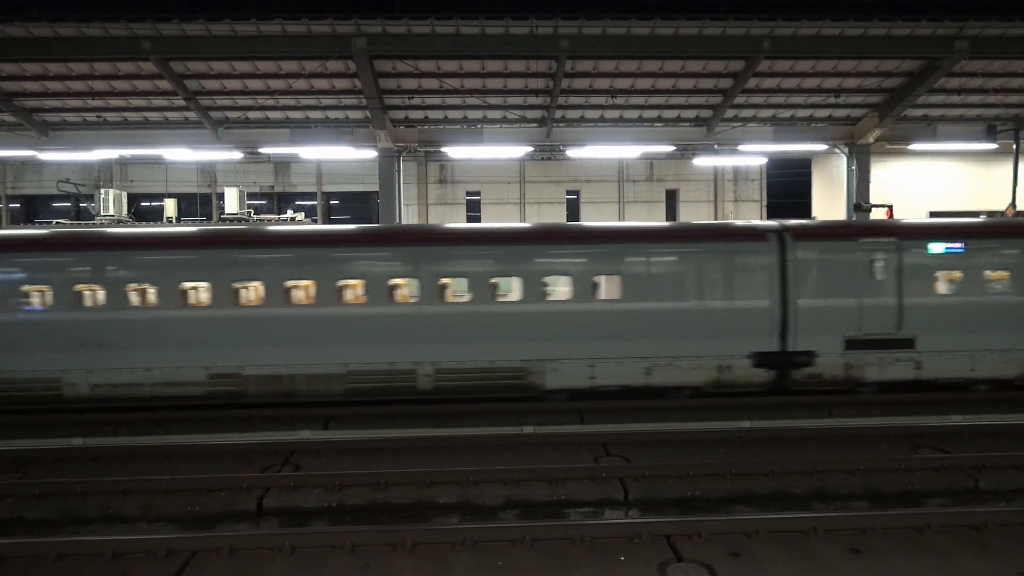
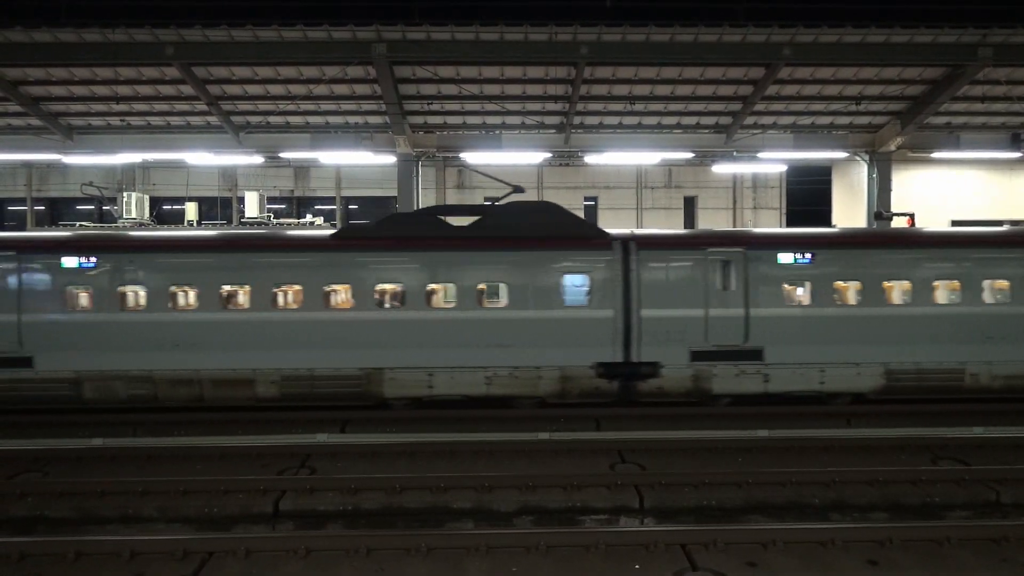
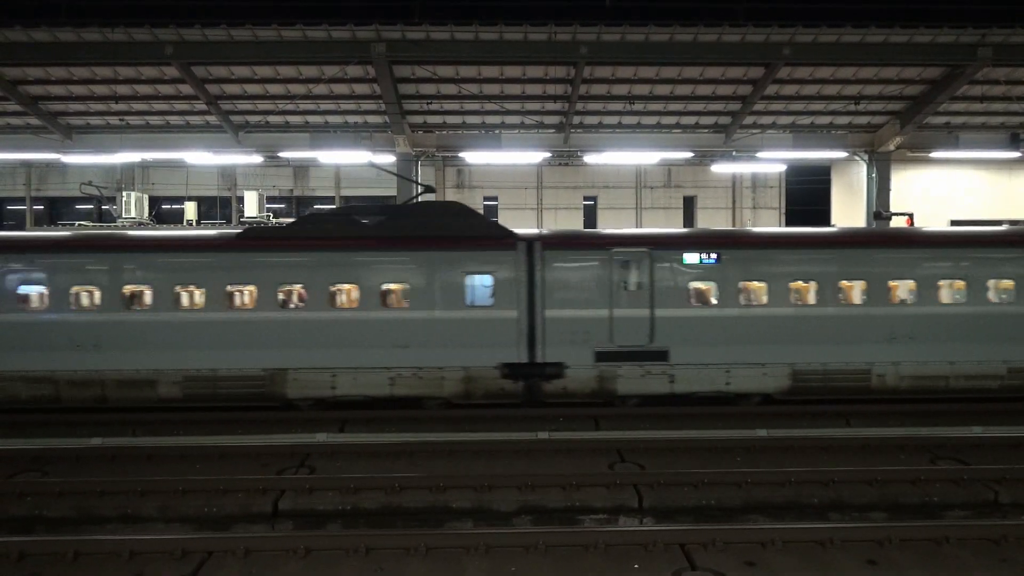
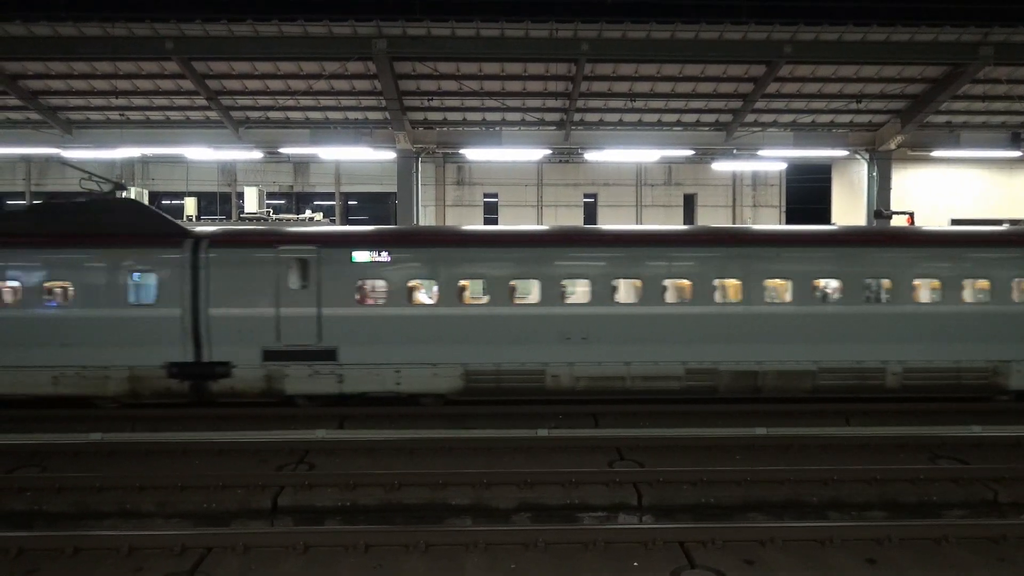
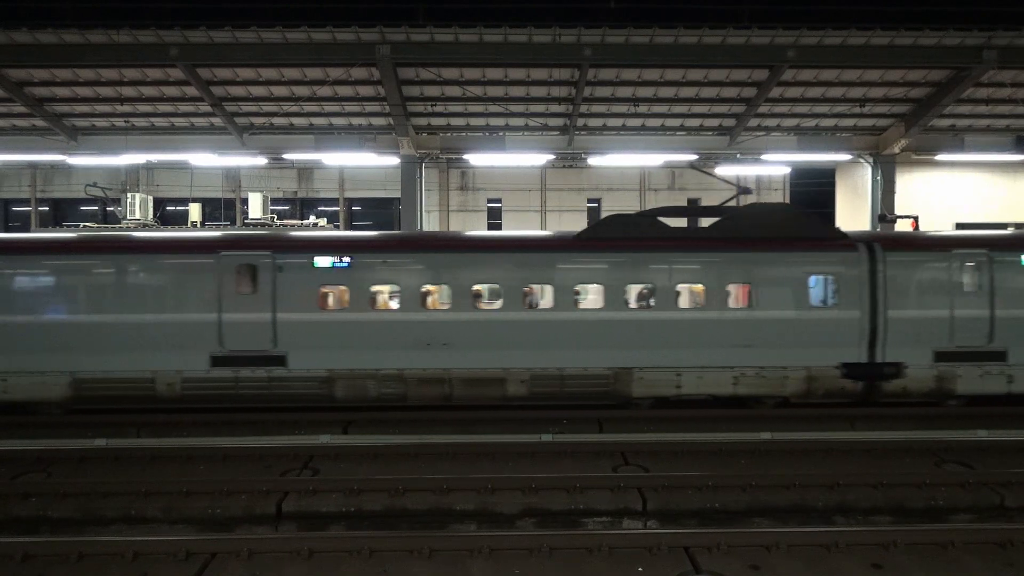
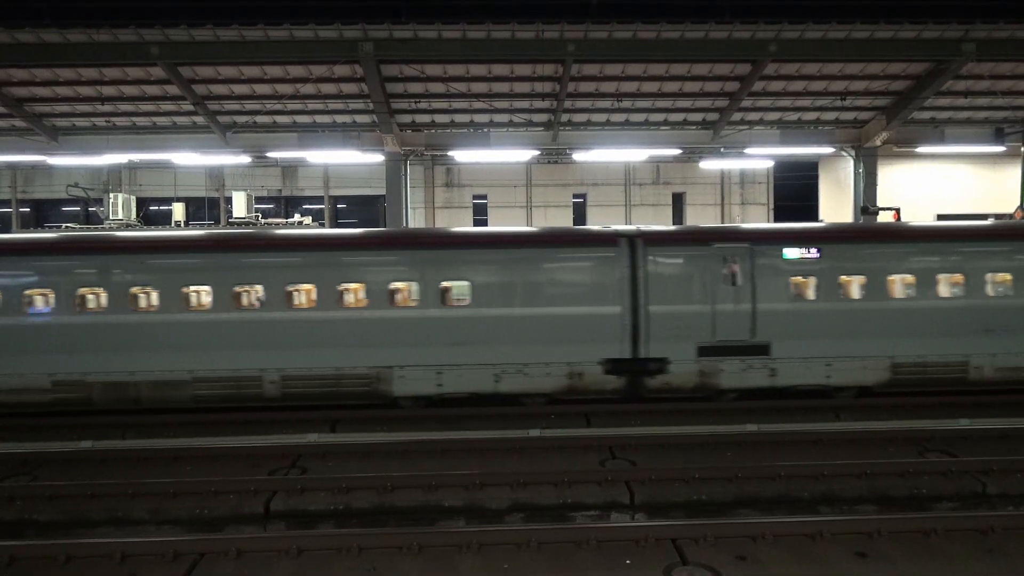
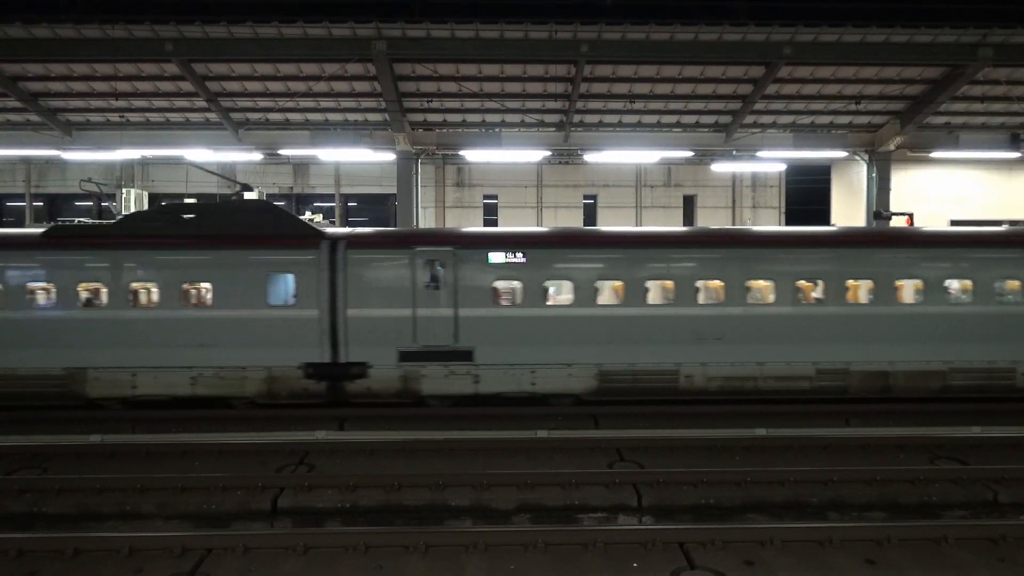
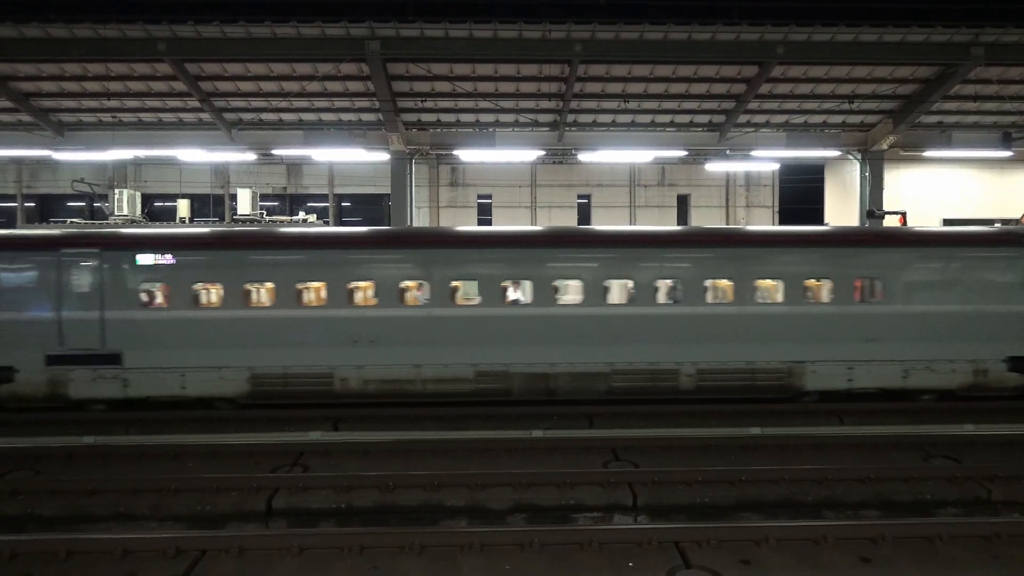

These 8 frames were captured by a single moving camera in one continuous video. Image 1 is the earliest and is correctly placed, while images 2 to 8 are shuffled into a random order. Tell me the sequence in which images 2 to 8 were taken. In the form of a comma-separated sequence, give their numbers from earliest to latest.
6, 8, 4, 7, 3, 2, 5
